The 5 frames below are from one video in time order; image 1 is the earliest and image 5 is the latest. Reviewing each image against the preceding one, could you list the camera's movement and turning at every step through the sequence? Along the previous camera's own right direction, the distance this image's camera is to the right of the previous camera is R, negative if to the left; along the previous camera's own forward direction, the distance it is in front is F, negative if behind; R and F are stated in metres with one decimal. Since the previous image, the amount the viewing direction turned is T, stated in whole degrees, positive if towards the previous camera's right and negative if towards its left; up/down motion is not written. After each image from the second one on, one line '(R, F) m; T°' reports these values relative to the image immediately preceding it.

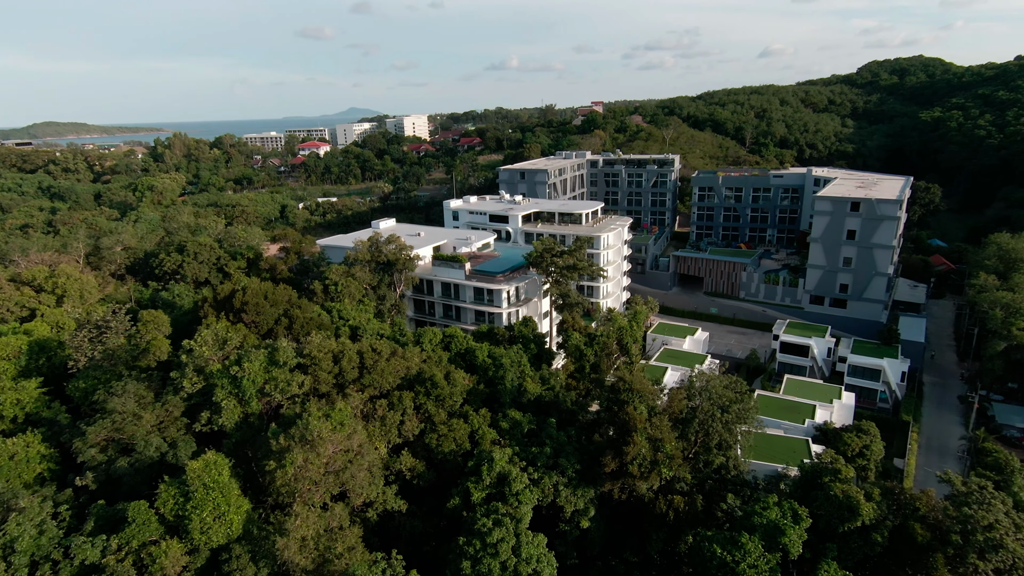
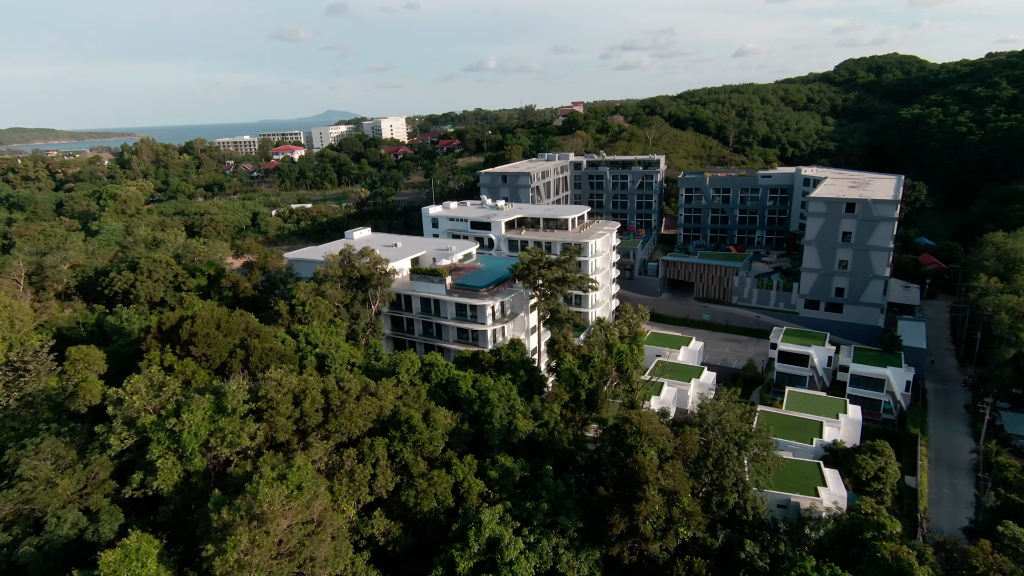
(-0.2, +3.2) m; +2°
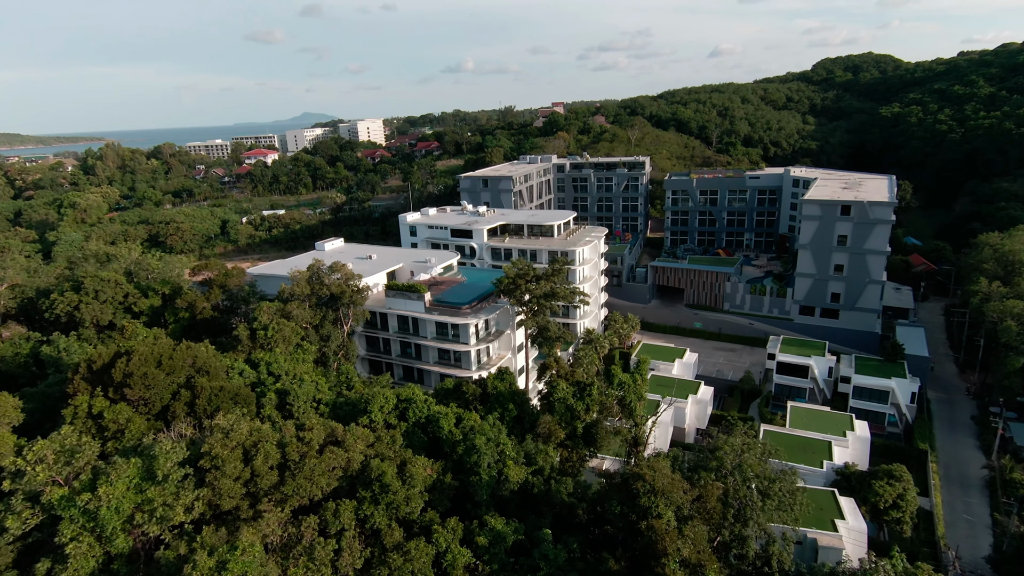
(-0.2, +3.2) m; +2°
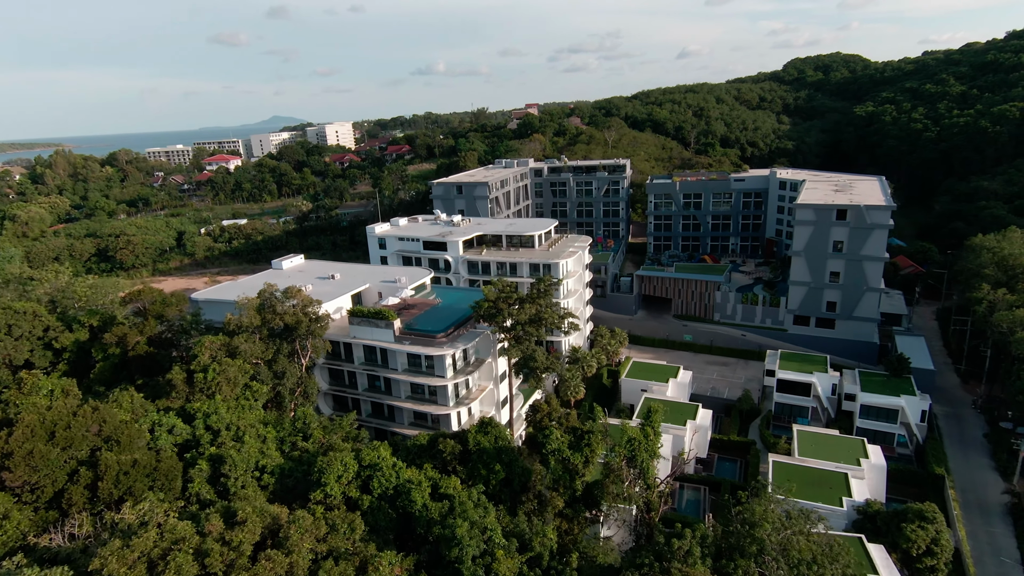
(-0.3, +4.2) m; +2°
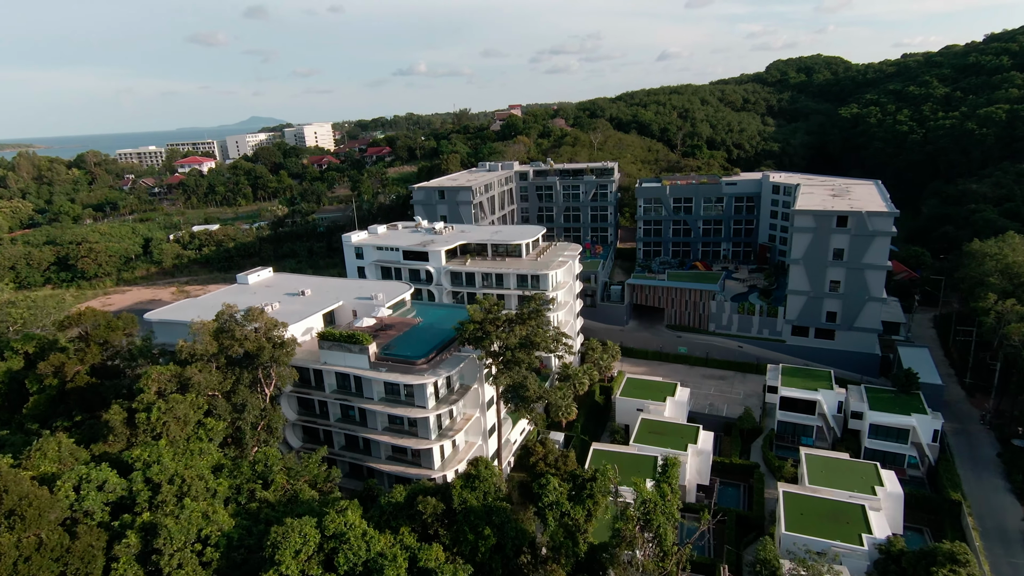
(-0.2, +3.1) m; +2°
